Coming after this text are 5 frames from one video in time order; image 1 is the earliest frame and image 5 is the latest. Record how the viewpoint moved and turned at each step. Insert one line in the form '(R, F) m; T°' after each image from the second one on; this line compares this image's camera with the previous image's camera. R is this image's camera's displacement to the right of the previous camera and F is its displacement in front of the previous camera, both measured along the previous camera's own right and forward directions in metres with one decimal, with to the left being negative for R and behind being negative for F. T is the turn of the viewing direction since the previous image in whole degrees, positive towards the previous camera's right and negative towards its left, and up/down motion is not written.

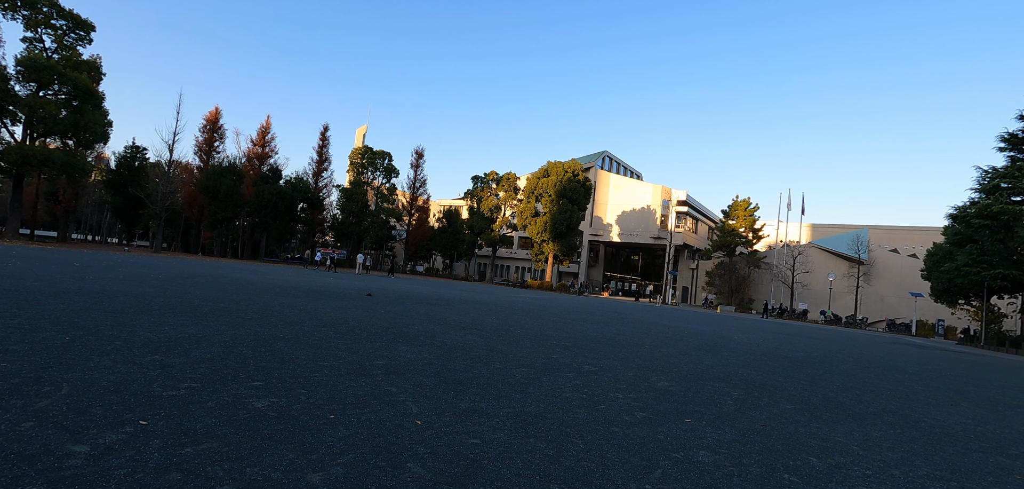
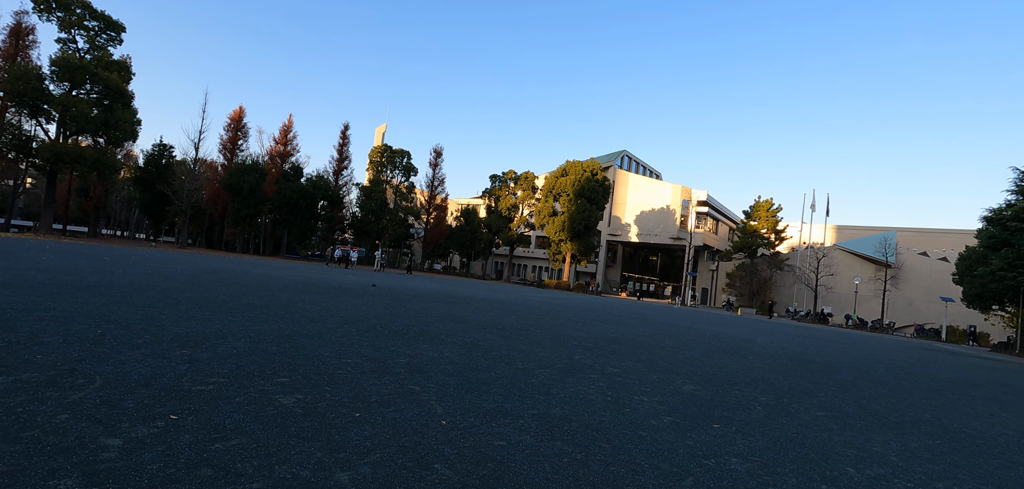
(-0.1, +0.1) m; -2°
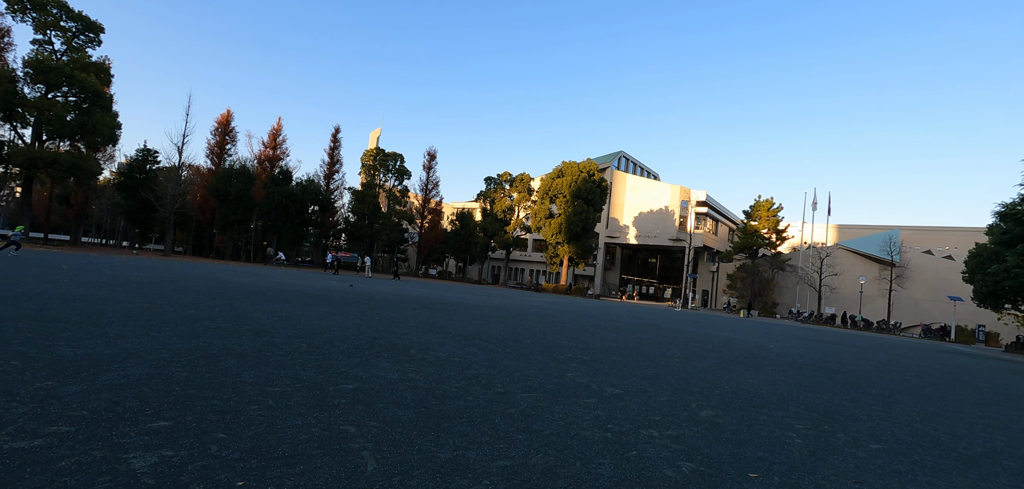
(+0.2, +1.1) m; 0°
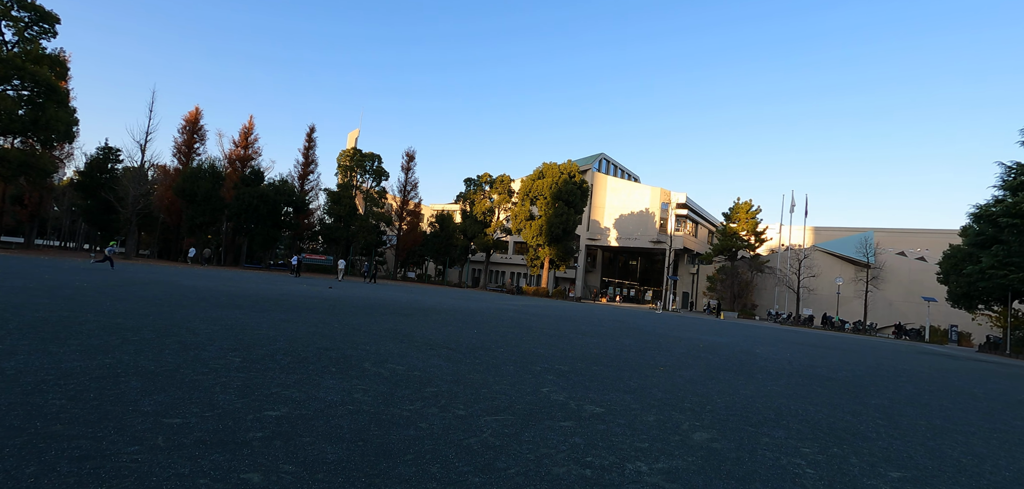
(+0.2, +0.7) m; +2°
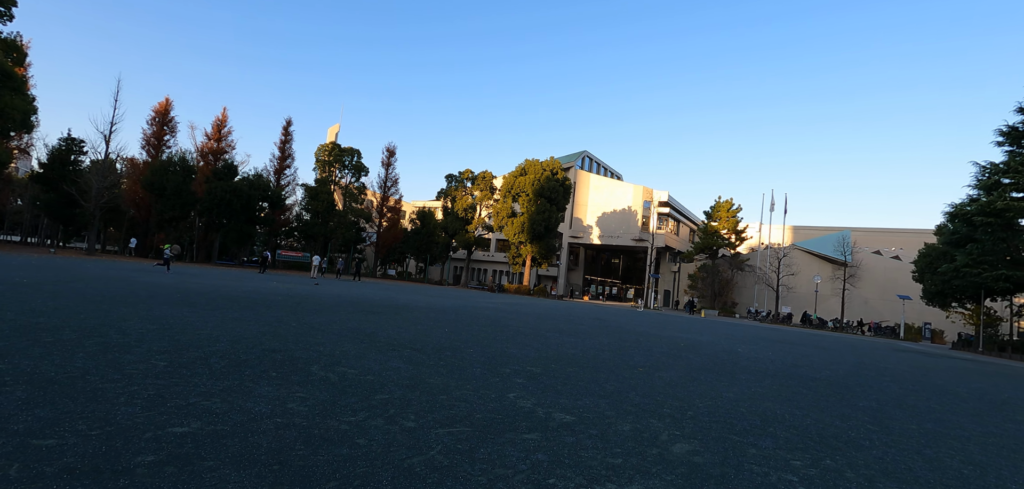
(+0.2, +0.5) m; +2°
